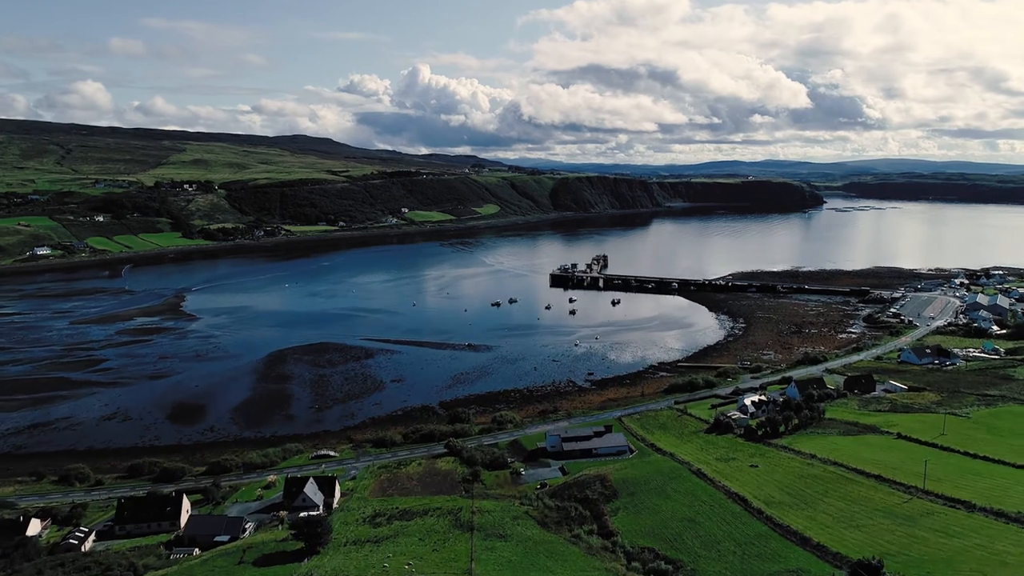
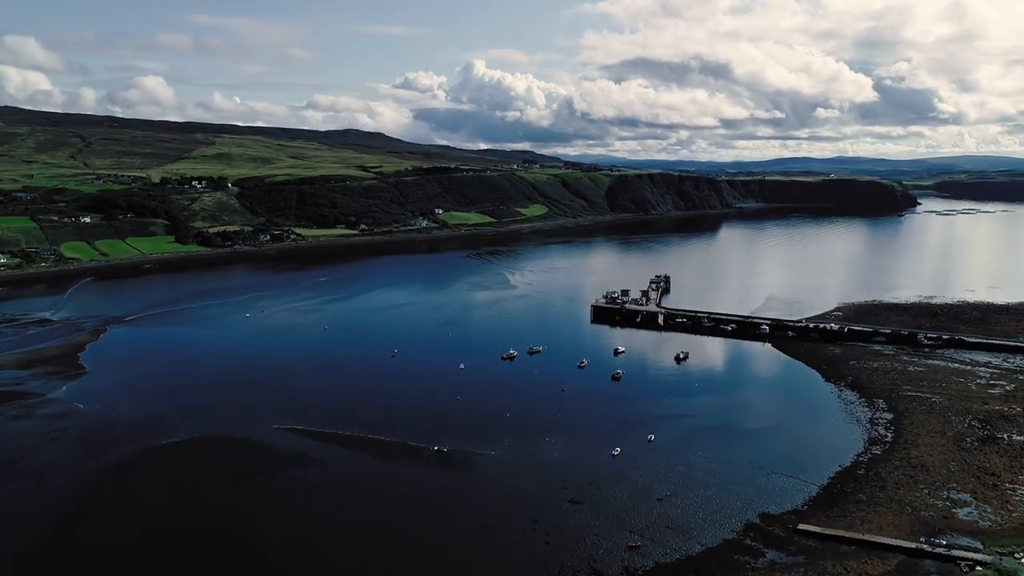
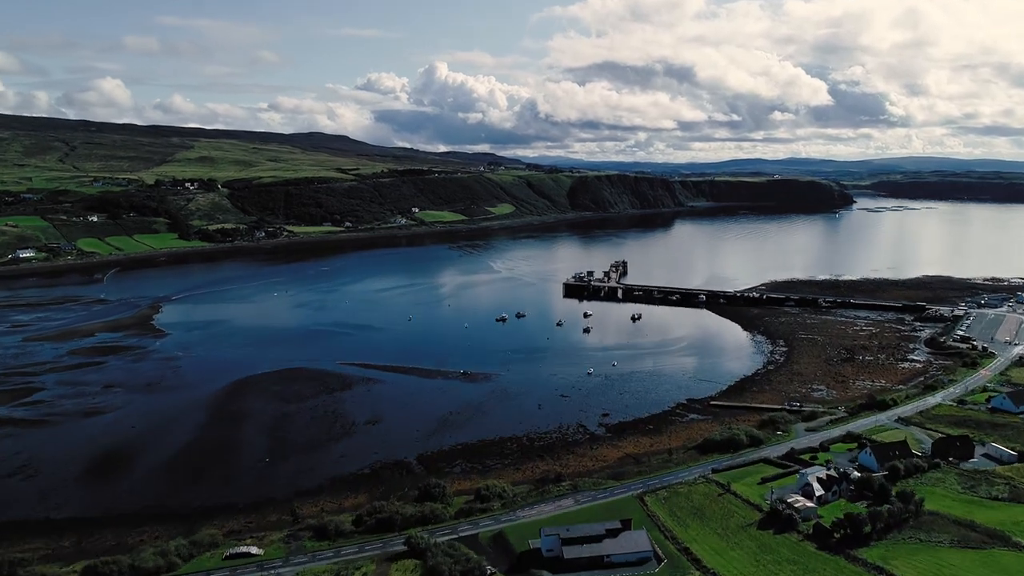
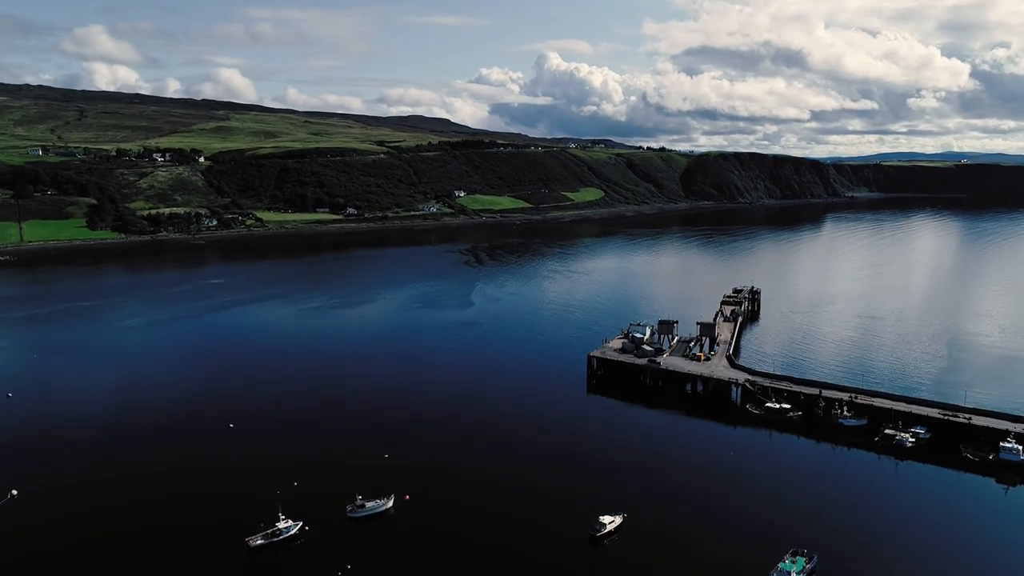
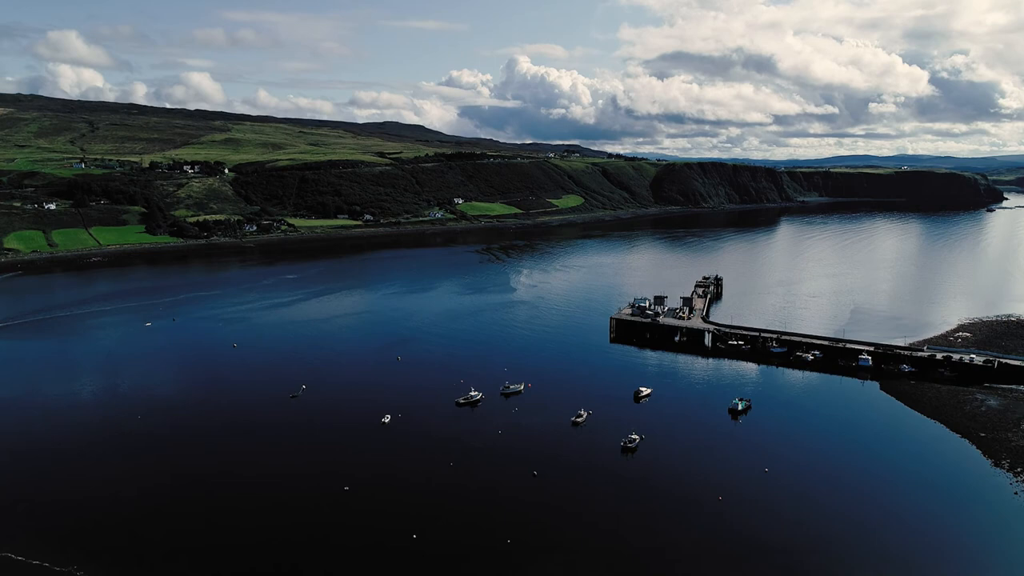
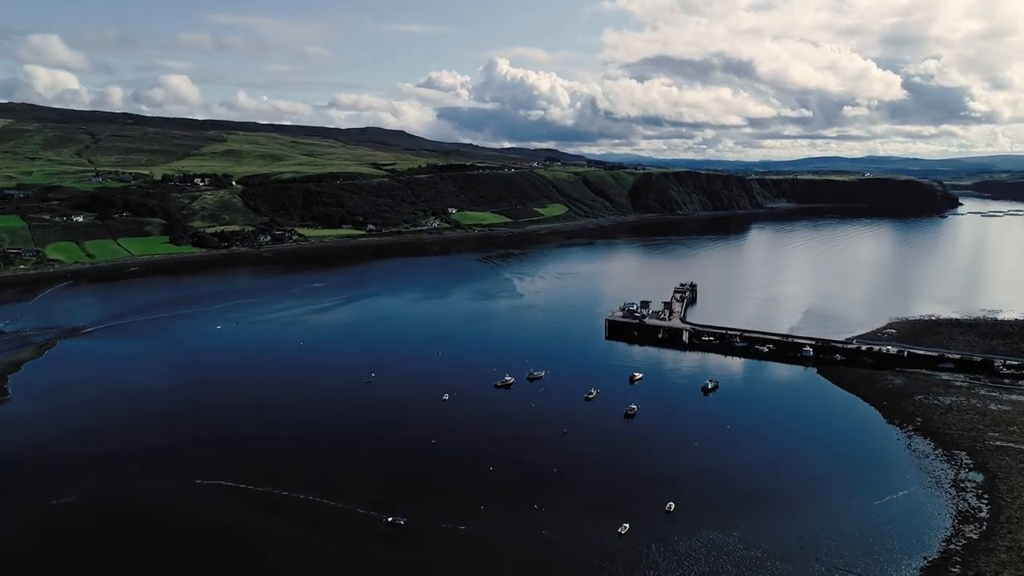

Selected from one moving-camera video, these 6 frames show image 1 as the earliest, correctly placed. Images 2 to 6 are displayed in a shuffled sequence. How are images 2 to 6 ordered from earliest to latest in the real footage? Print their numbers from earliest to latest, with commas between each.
3, 2, 6, 5, 4
